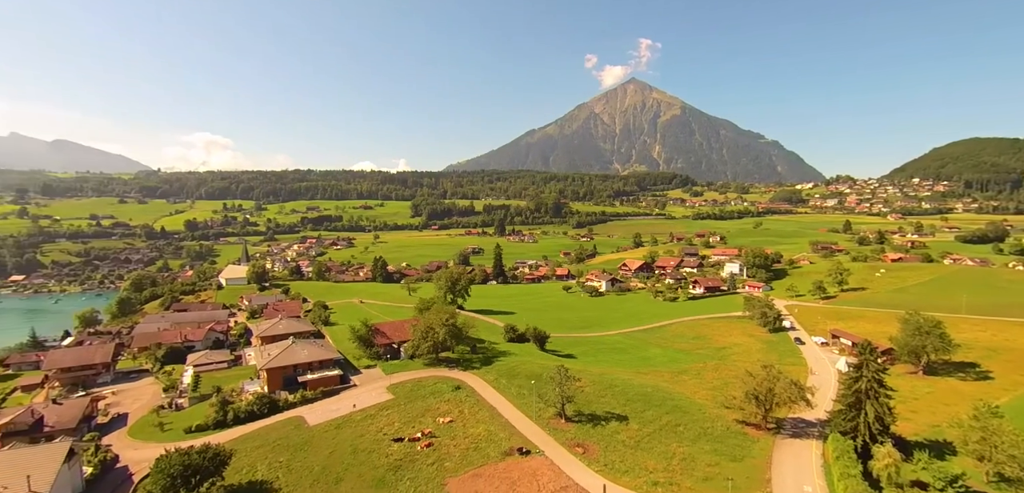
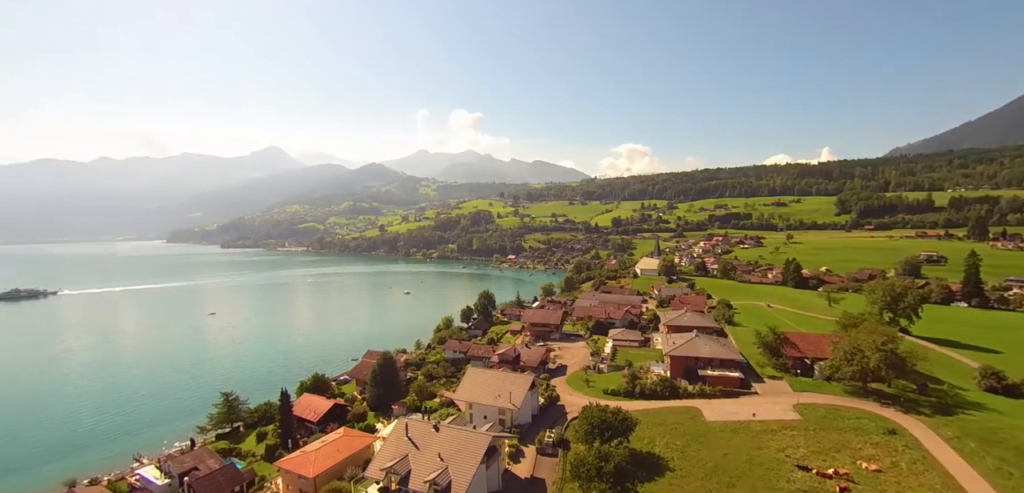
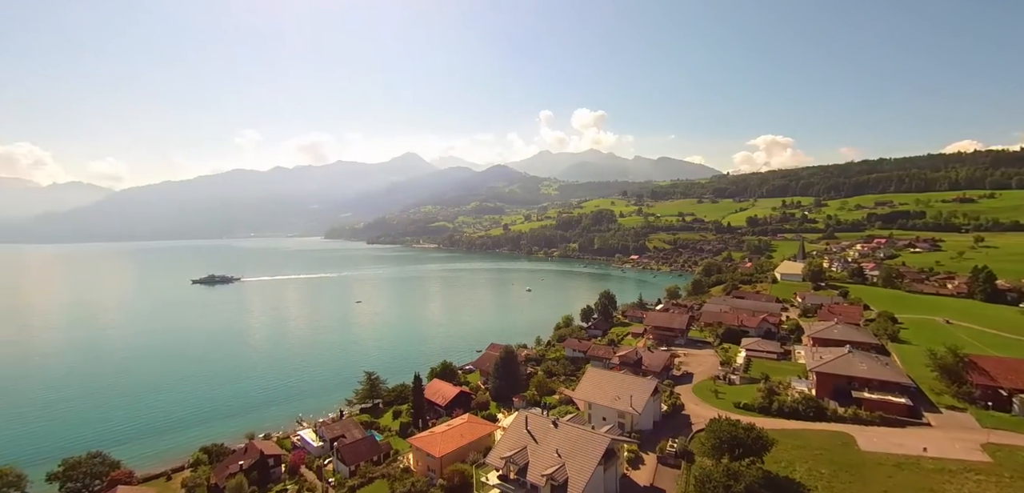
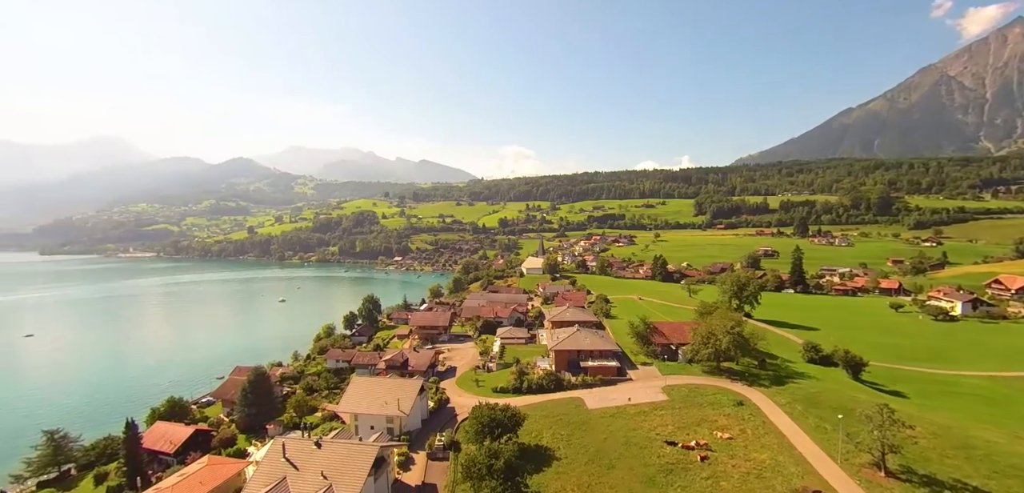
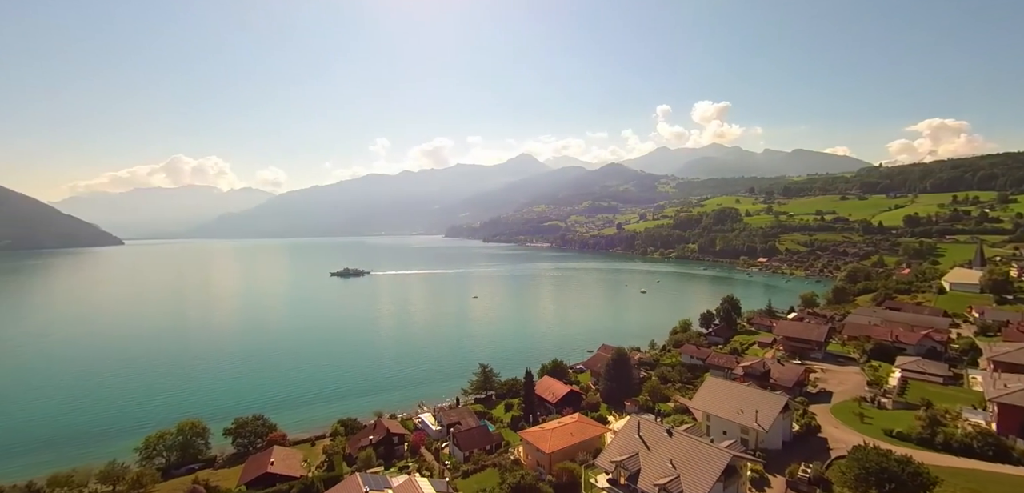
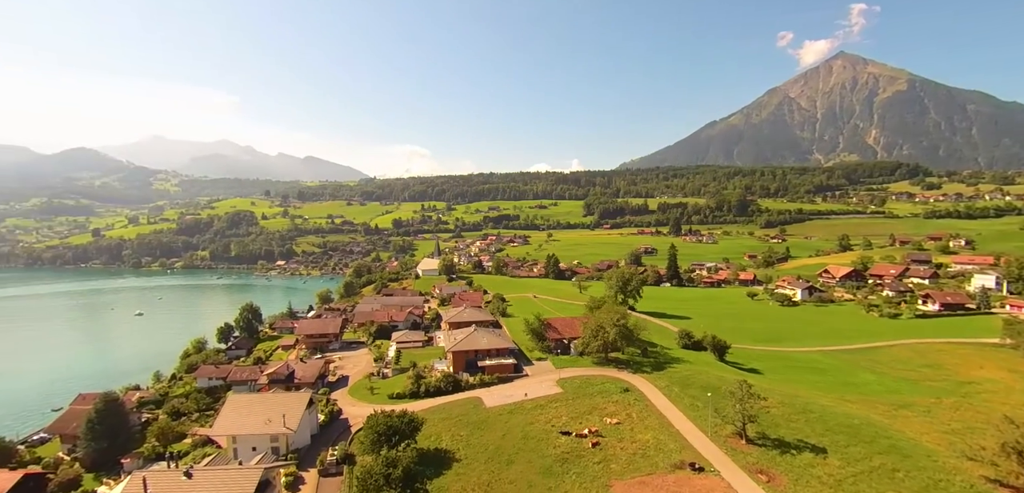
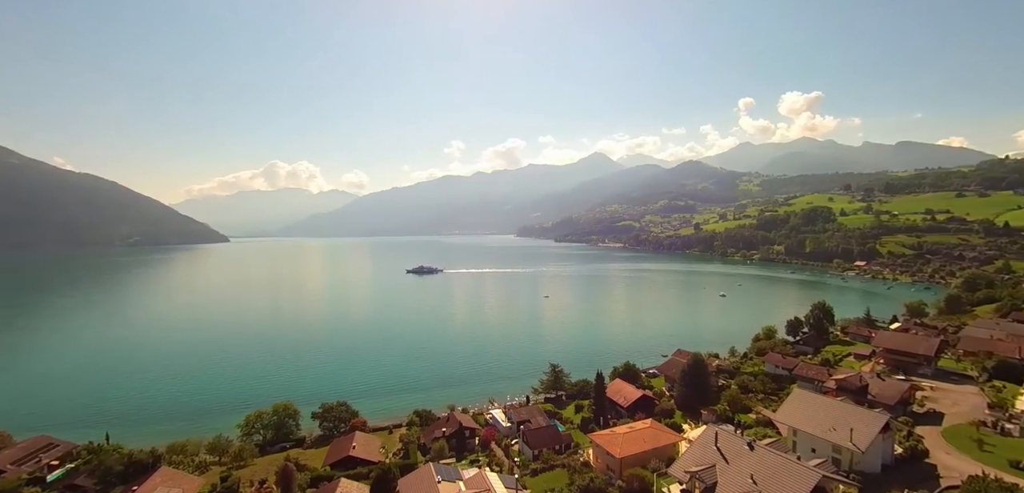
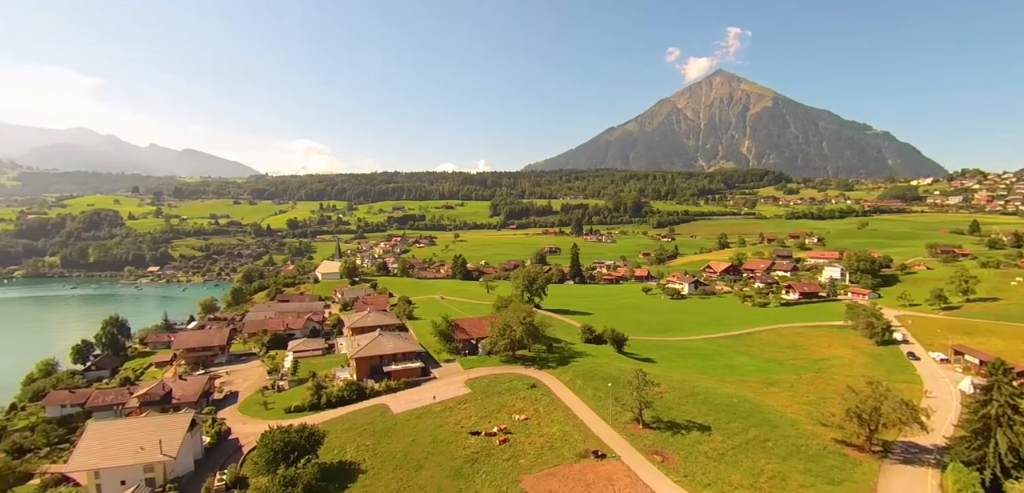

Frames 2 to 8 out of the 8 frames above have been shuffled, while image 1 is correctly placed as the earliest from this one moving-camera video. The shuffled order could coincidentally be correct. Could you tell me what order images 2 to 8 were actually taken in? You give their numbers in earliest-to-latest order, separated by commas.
8, 6, 4, 2, 3, 5, 7
